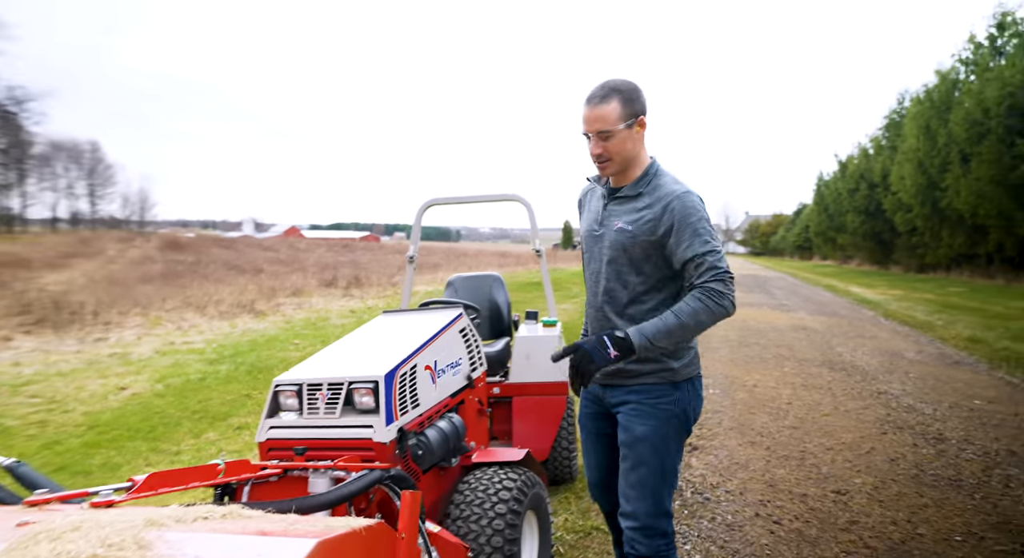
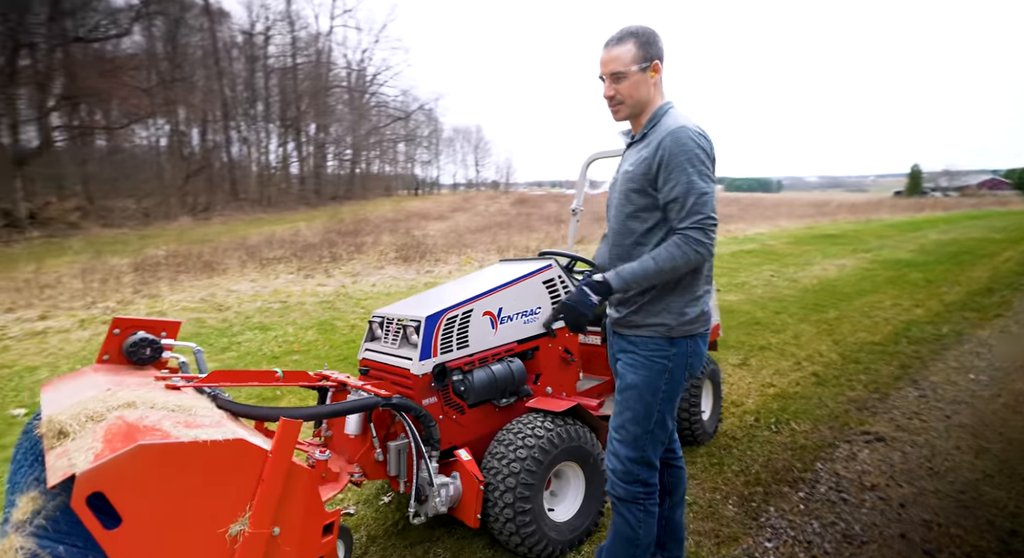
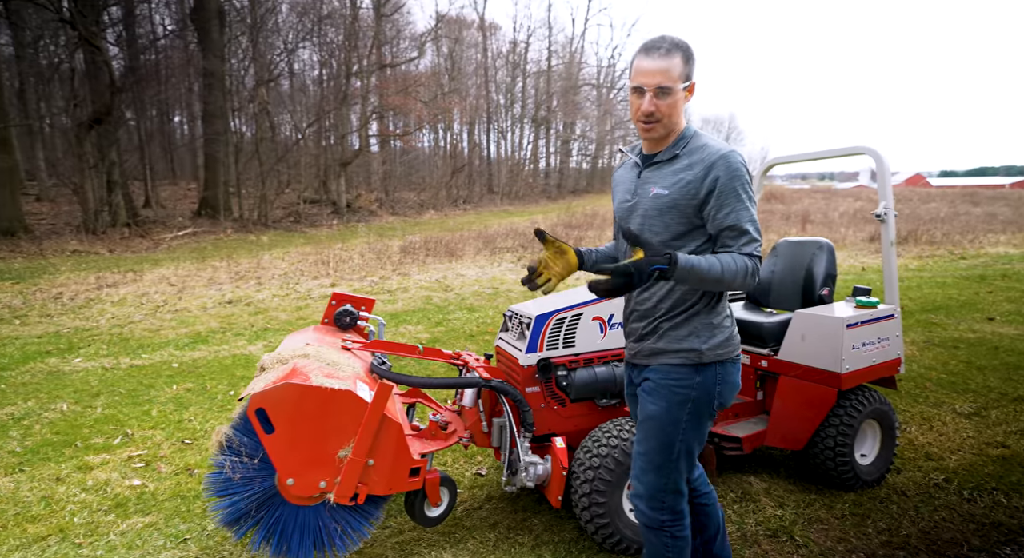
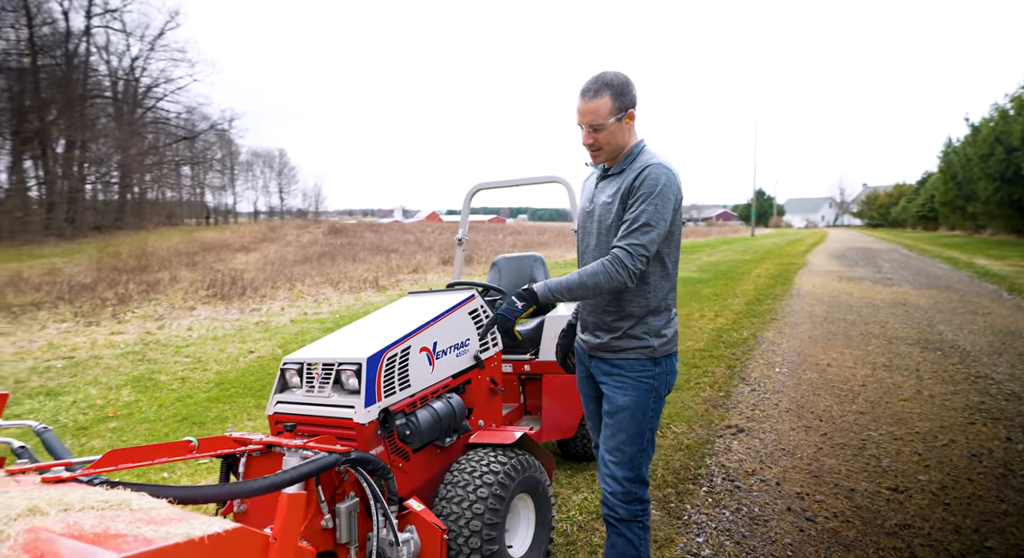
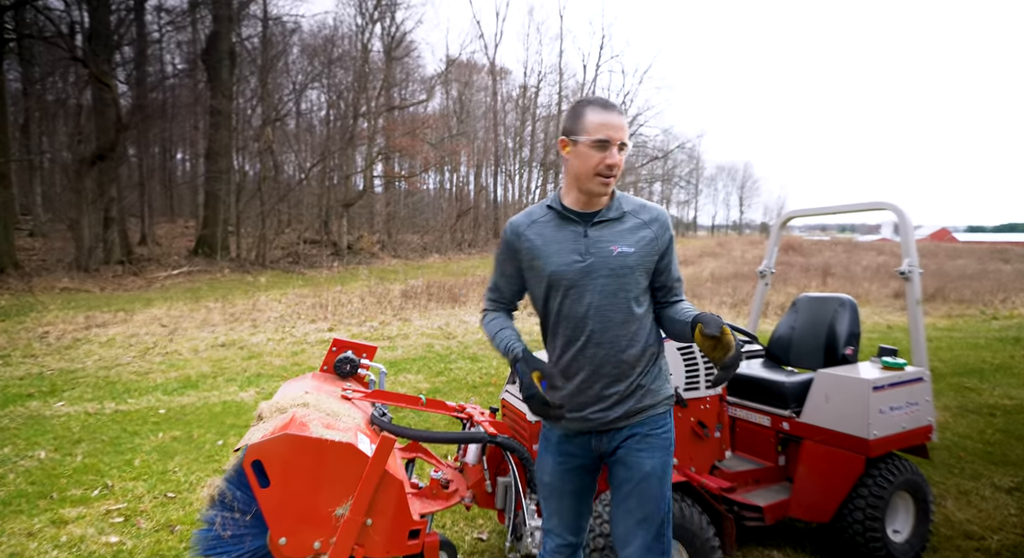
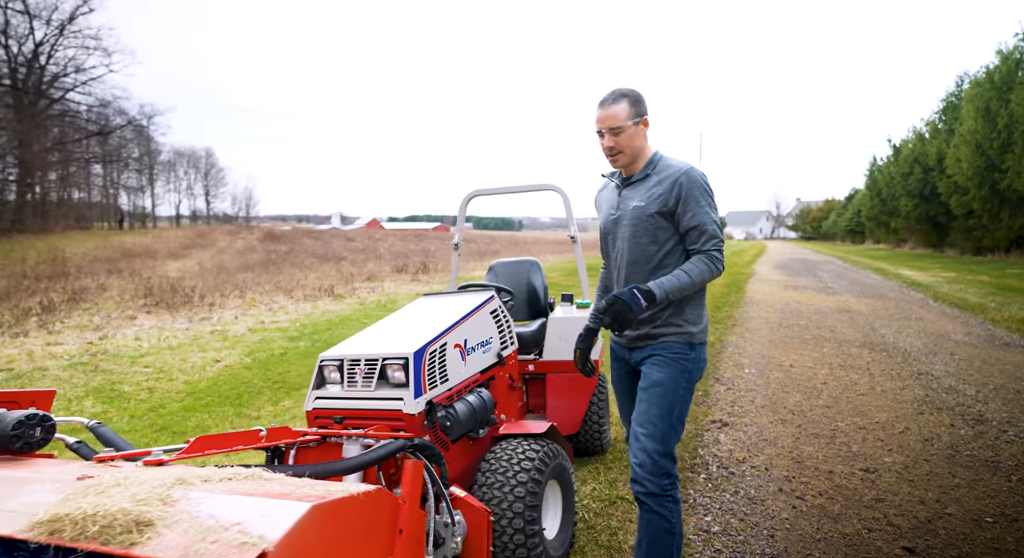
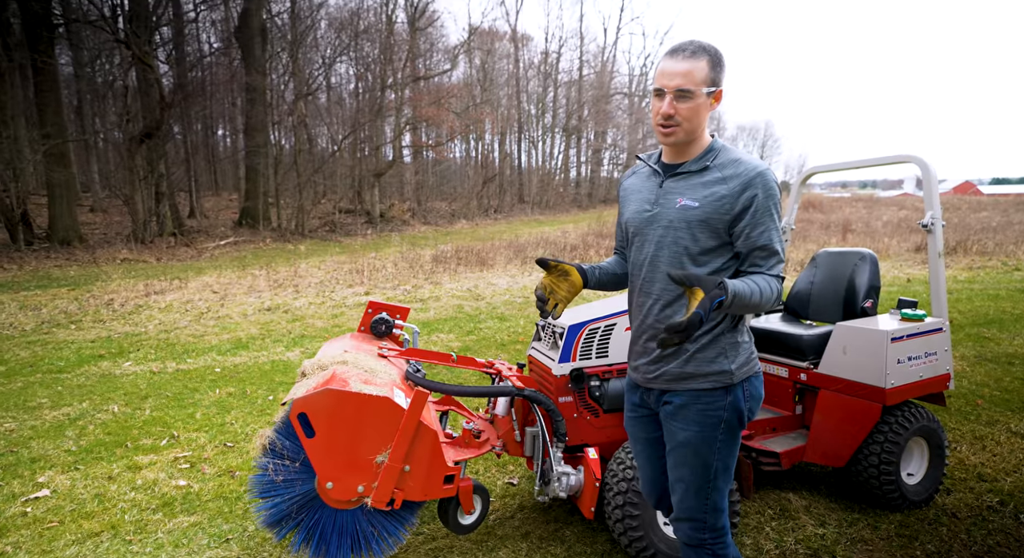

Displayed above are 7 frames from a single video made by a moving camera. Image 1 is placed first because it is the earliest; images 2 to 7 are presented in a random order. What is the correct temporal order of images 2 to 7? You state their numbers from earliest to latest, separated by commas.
6, 4, 2, 3, 7, 5
